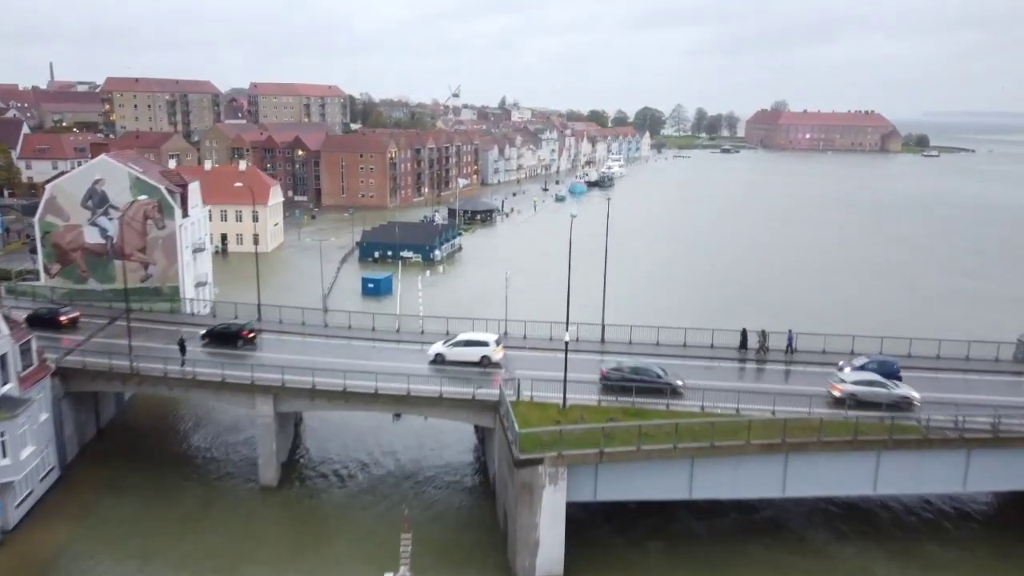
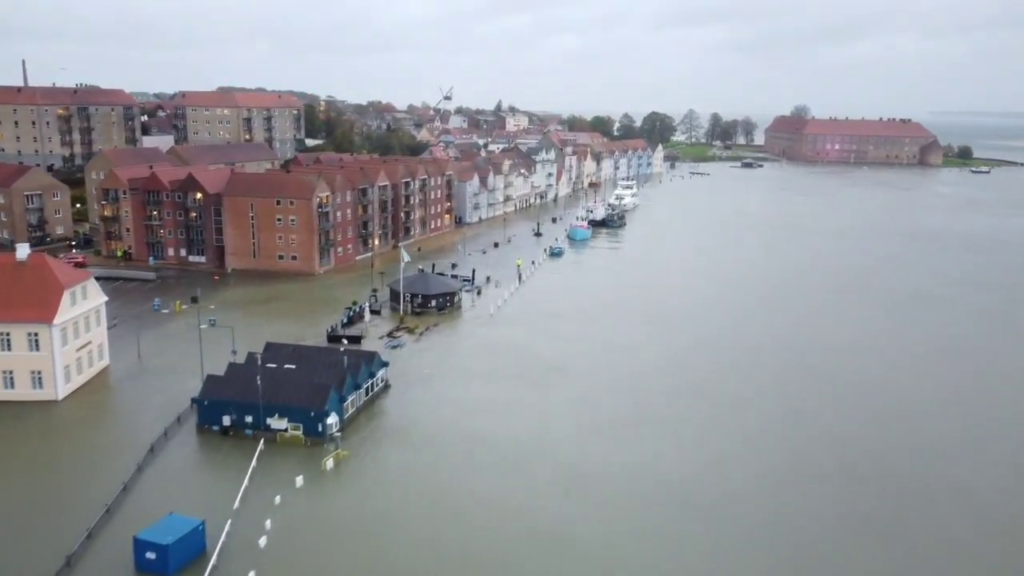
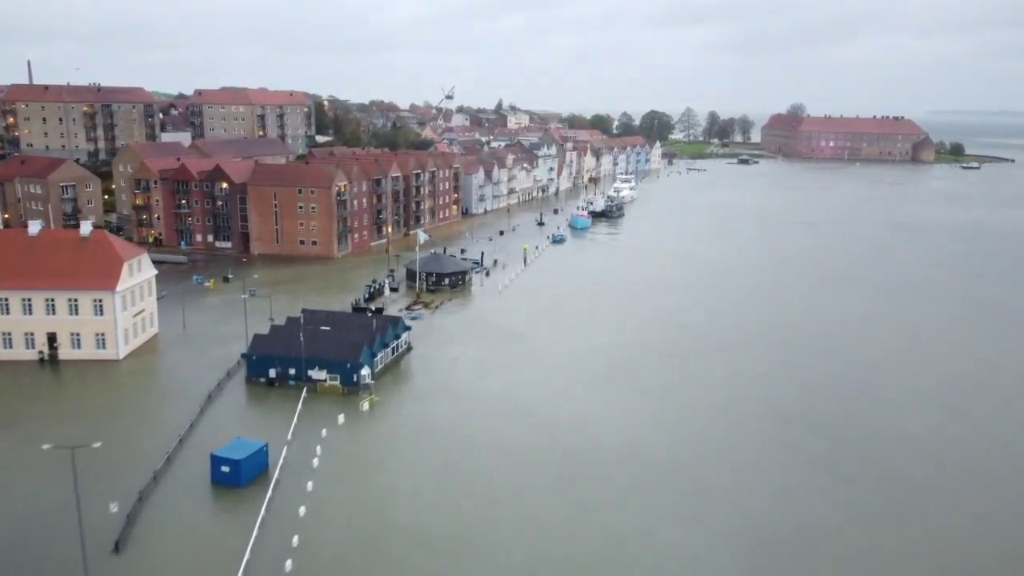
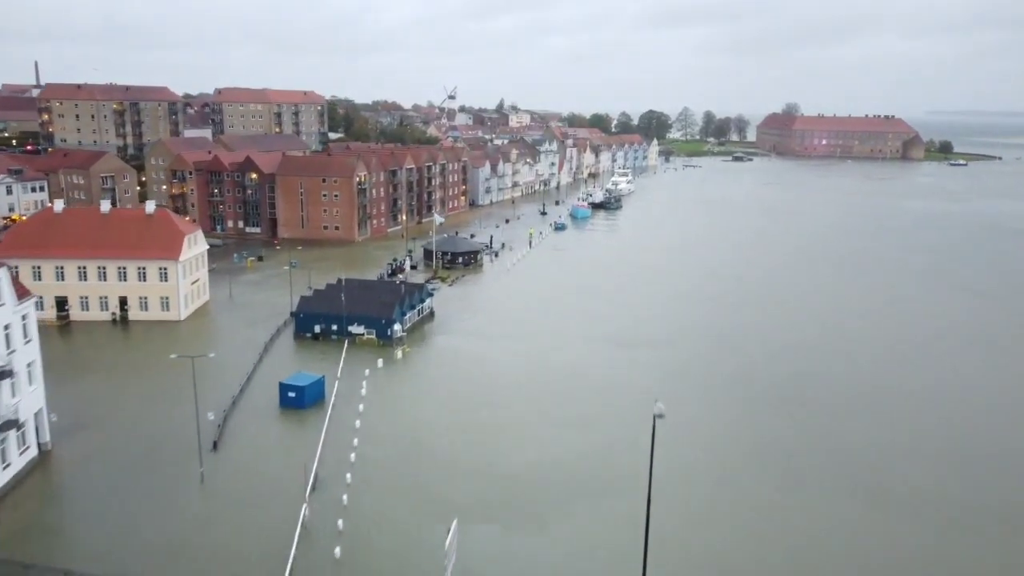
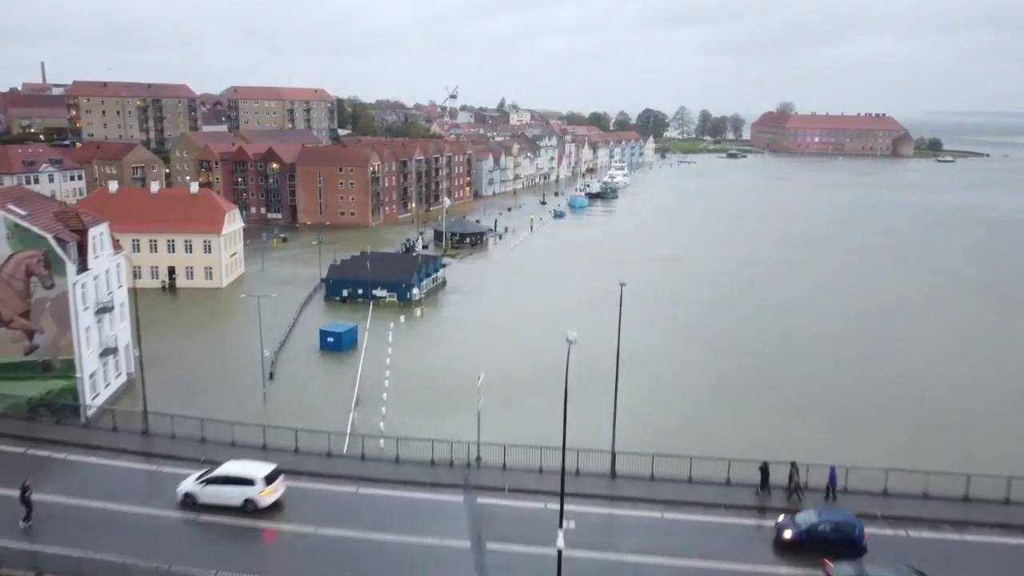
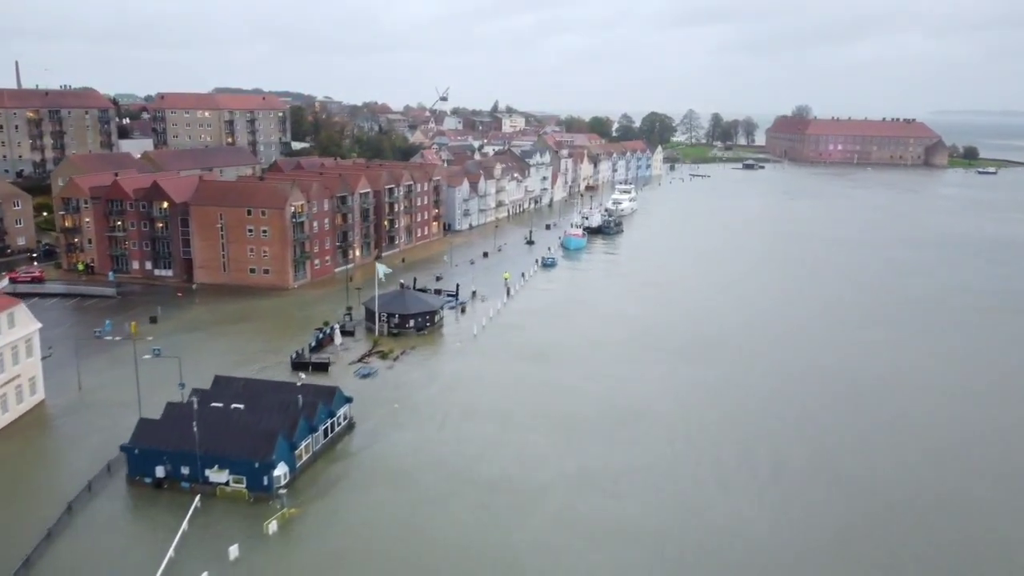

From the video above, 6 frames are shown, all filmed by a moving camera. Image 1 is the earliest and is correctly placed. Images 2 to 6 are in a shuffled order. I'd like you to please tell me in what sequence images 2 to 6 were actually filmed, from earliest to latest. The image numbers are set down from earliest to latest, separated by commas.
5, 4, 3, 2, 6
